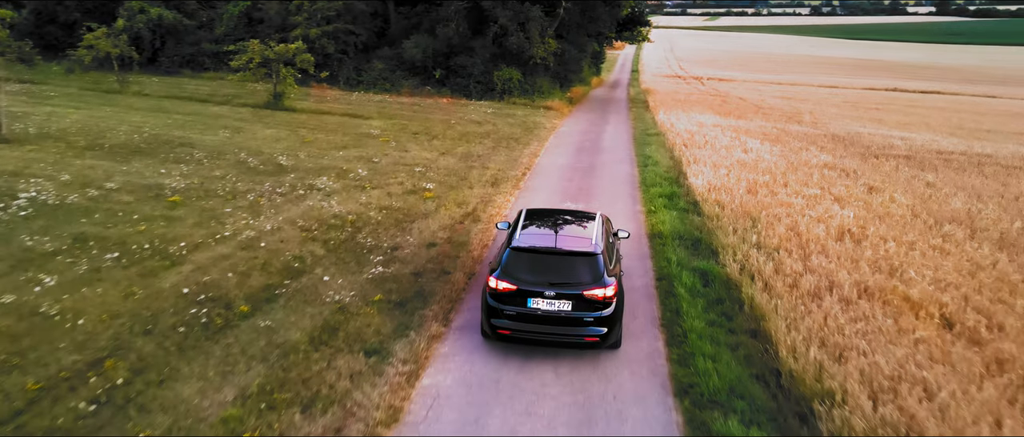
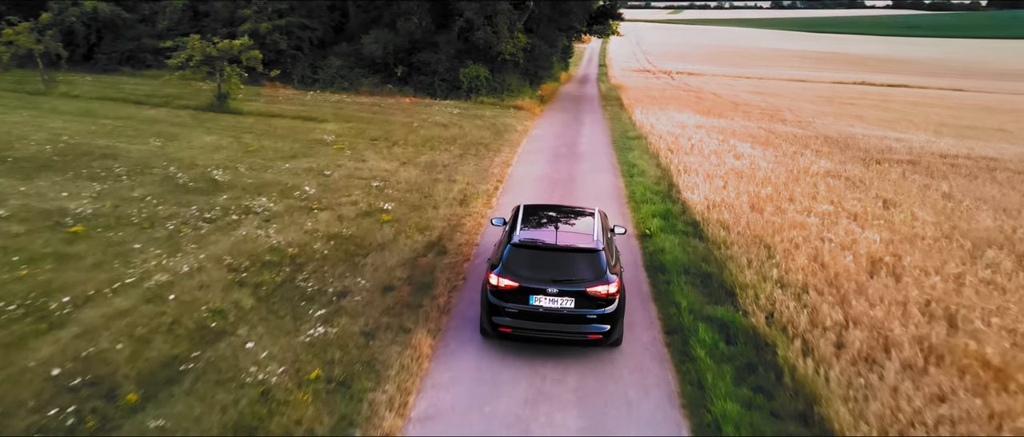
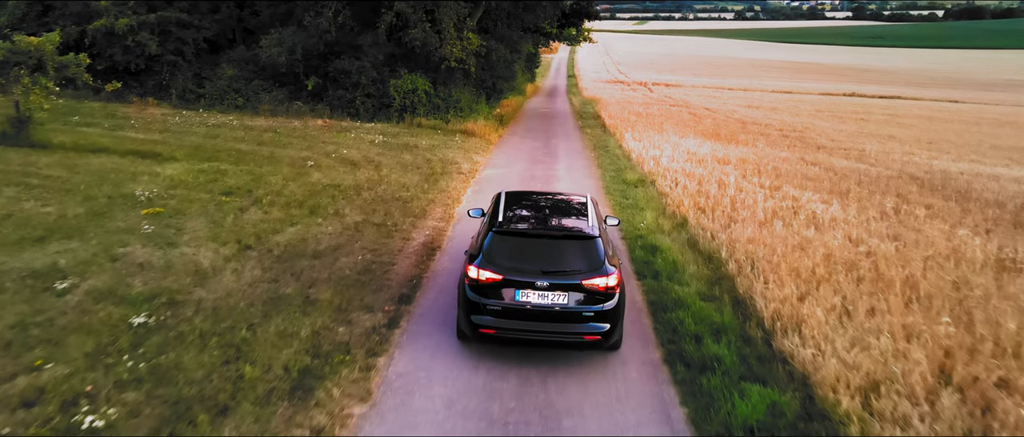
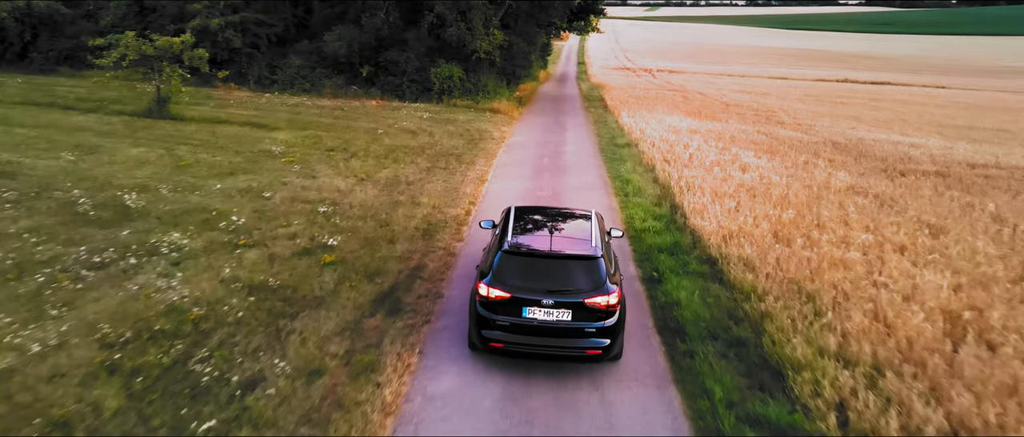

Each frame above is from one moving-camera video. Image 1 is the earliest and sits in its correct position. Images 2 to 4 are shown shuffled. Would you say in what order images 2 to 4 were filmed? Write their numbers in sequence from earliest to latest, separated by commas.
2, 4, 3
